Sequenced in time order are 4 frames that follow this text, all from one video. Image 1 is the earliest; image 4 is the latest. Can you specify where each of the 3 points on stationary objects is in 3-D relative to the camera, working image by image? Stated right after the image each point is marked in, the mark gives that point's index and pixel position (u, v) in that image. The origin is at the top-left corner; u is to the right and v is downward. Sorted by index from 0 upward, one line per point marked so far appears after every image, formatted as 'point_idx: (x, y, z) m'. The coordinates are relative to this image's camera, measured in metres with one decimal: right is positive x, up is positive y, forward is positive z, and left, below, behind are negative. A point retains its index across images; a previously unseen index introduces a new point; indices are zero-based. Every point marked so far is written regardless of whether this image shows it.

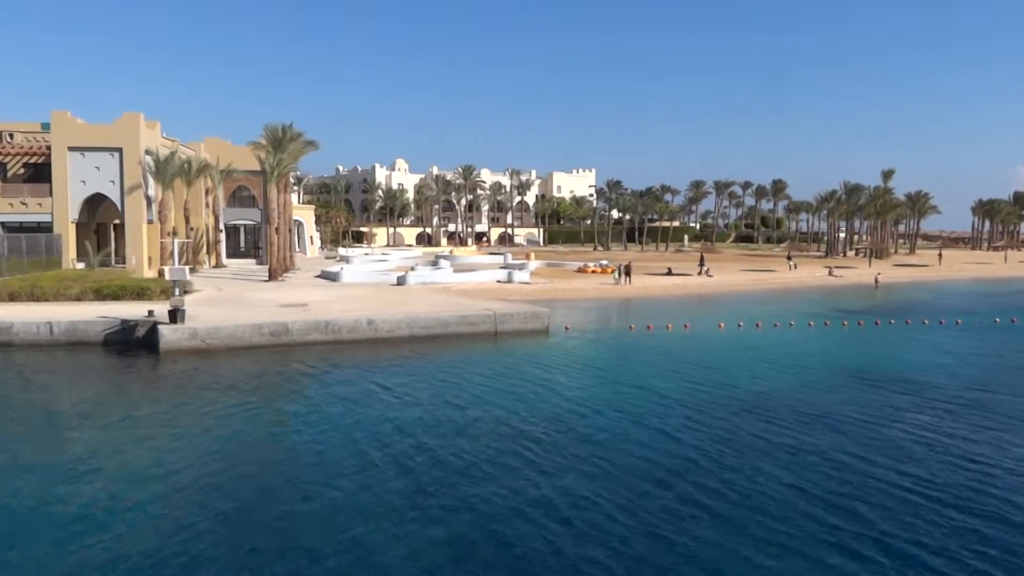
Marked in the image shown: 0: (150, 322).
0: (-8.2, -0.8, +19.5) m
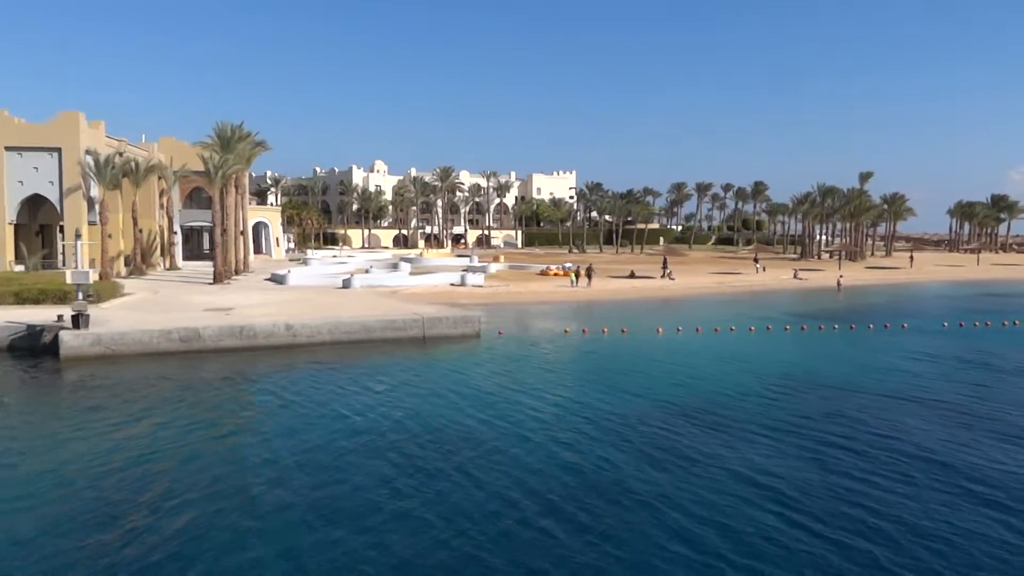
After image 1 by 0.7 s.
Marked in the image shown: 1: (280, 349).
0: (-9.9, -0.9, +18.8) m
1: (-5.2, -1.4, +19.3) m
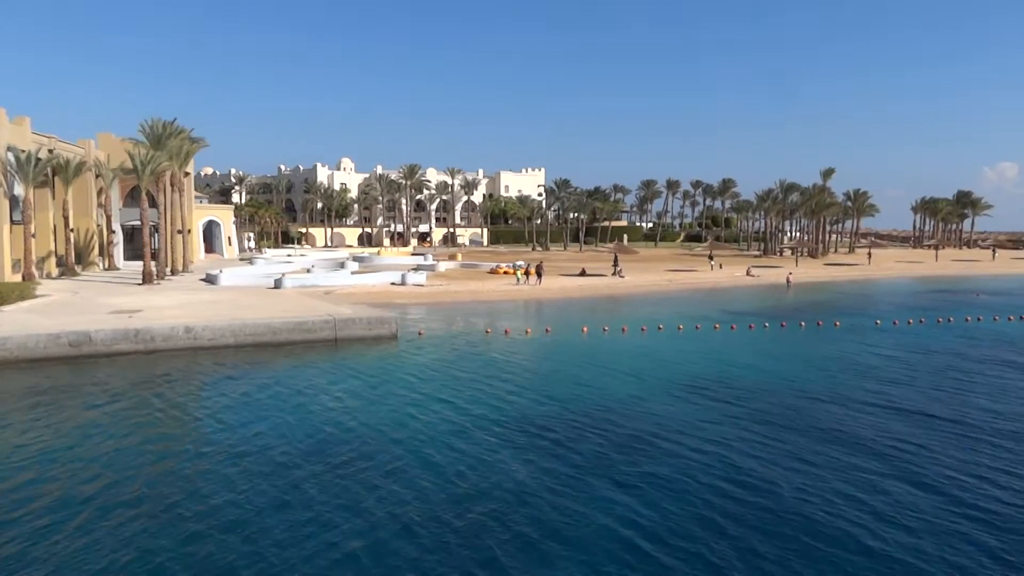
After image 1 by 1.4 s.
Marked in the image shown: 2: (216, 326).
0: (-11.8, -0.9, +17.9) m
1: (-7.1, -1.4, +18.5) m
2: (-6.5, -0.8, +19.1) m
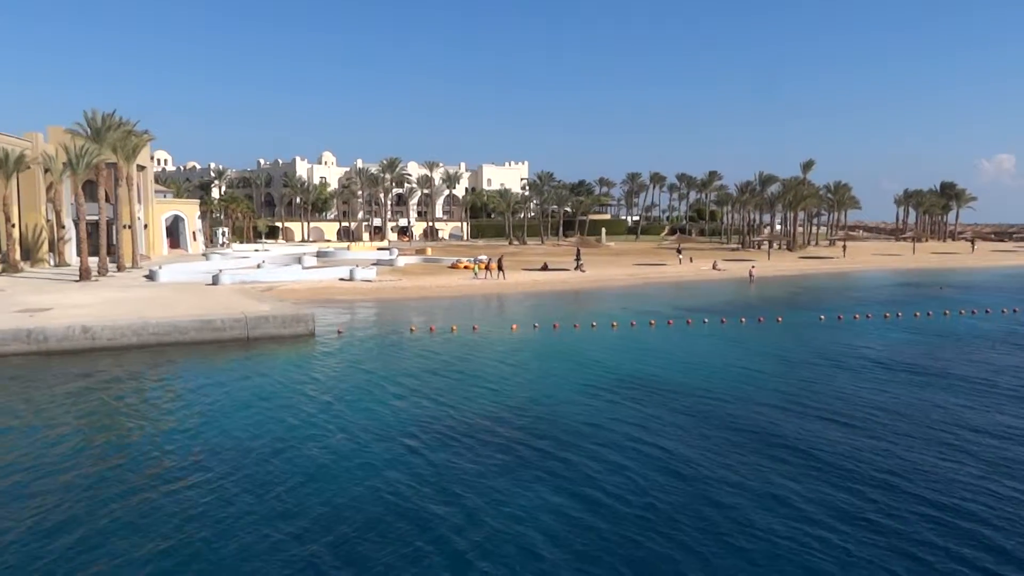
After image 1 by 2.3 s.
0: (-13.6, -0.9, +17.1) m
1: (-8.9, -1.4, +17.7) m
2: (-8.3, -0.8, +18.3) m
